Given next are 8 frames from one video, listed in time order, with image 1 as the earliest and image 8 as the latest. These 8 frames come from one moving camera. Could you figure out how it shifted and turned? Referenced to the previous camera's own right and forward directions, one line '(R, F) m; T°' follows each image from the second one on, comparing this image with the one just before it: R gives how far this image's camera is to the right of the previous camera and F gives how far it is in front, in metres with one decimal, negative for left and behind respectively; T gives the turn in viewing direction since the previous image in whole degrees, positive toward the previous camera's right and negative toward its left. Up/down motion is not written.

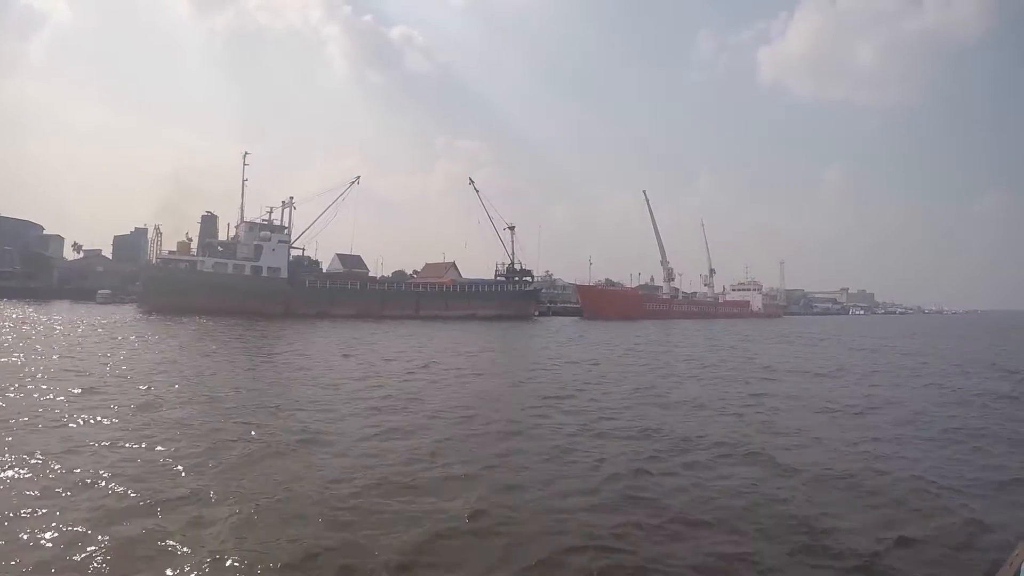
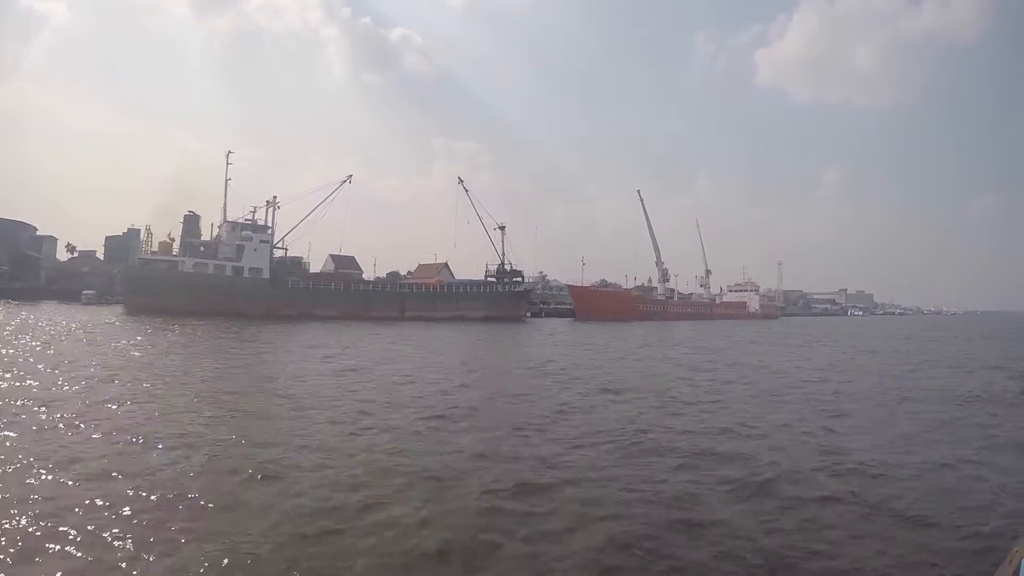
(+0.6, +0.5) m; 0°
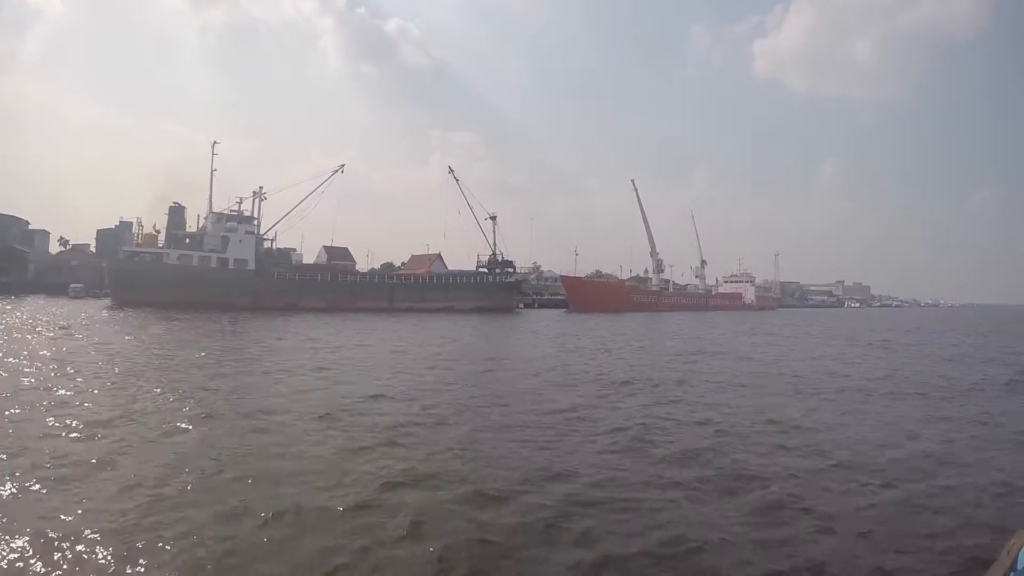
(+0.3, +0.3) m; 0°
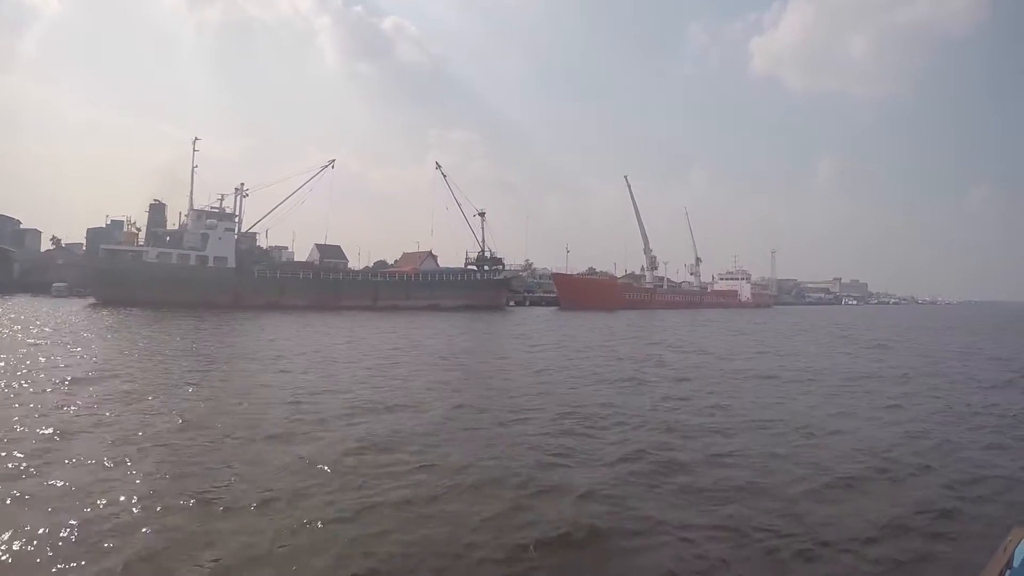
(+0.5, +0.5) m; 0°
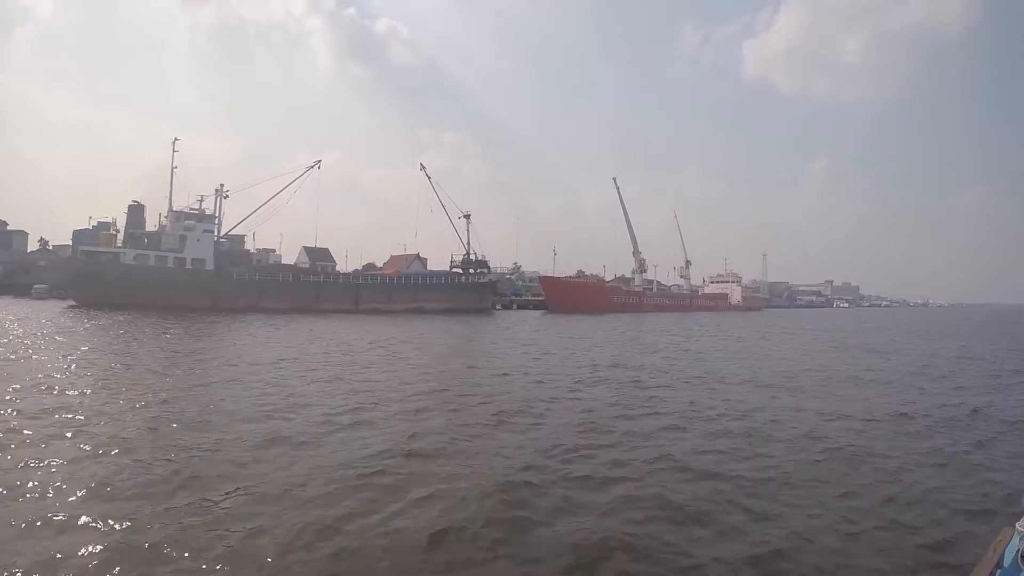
(+0.5, +0.2) m; +1°
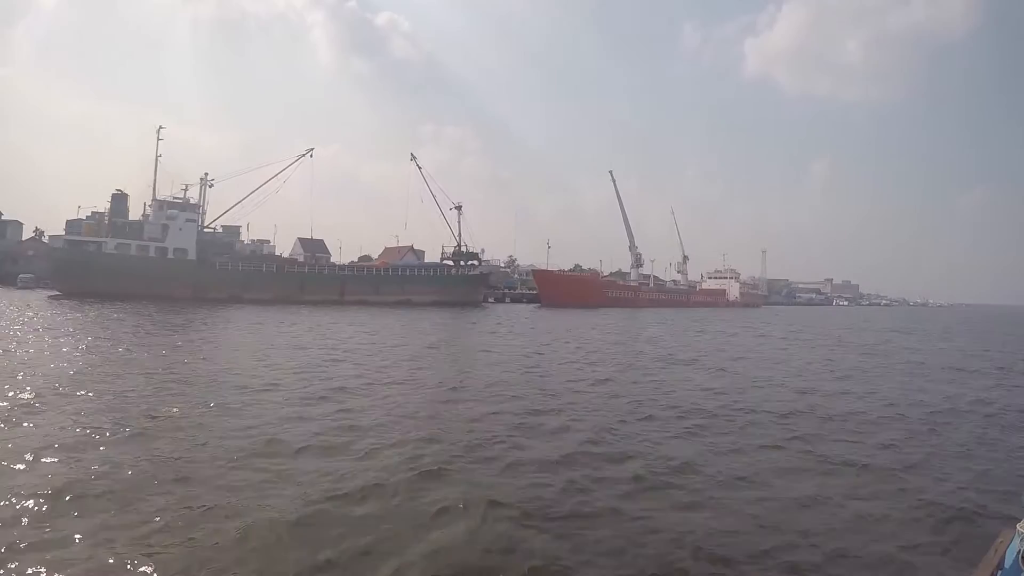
(+0.5, +0.5) m; 0°
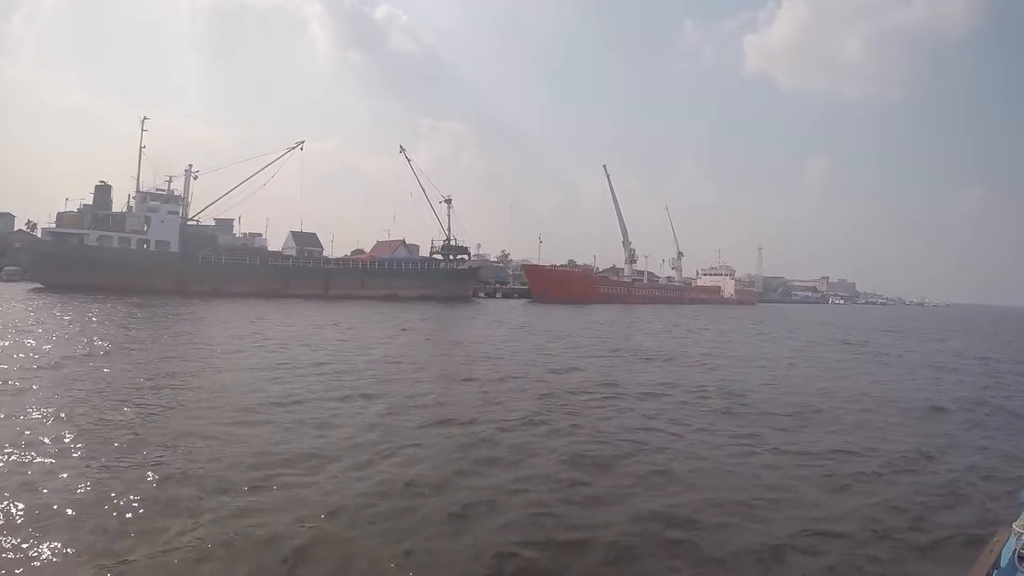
(+0.4, +0.3) m; 0°
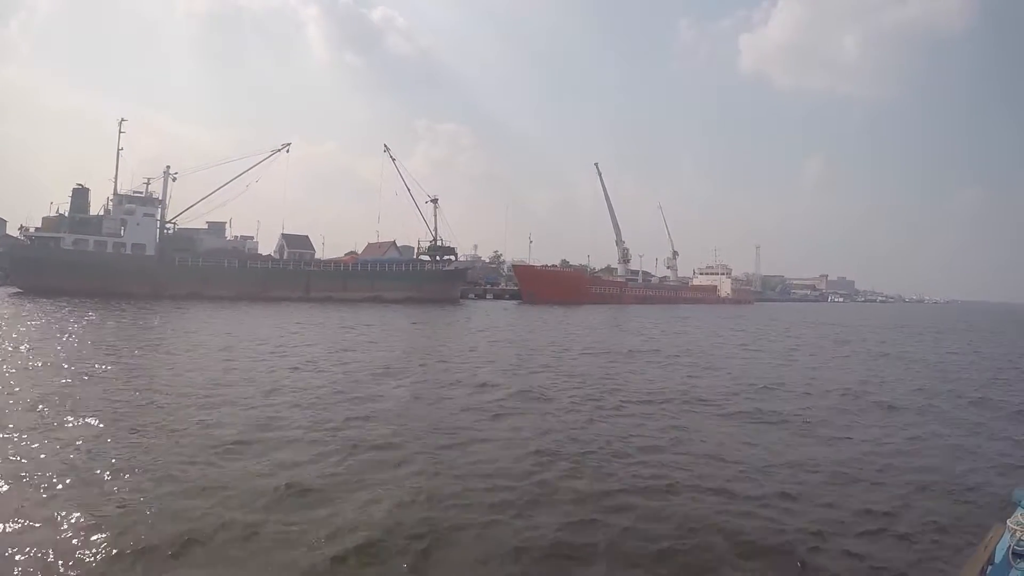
(+0.6, +0.5) m; 0°
